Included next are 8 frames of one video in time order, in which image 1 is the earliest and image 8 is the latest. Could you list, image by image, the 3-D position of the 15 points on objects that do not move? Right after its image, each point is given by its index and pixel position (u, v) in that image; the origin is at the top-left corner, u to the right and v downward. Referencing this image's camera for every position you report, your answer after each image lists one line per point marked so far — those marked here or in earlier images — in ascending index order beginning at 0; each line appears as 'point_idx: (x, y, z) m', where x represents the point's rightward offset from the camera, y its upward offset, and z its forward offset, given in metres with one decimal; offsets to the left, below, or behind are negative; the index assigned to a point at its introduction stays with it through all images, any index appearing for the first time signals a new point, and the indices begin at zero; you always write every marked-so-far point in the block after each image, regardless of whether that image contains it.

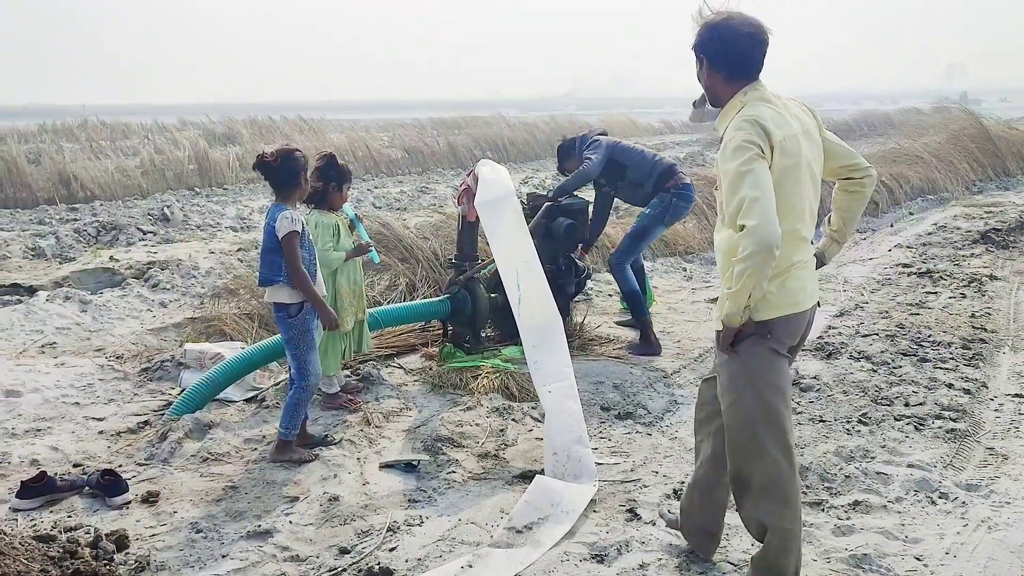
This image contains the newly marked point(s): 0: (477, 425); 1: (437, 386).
0: (-0.2, -0.7, +4.3) m
1: (-0.4, -0.6, +4.9) m
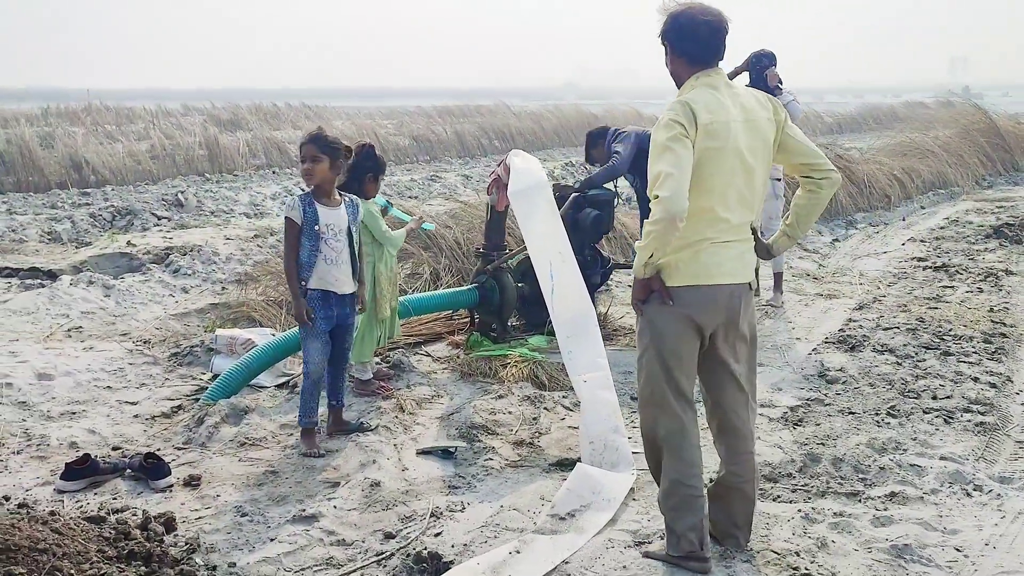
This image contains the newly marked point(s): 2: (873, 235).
0: (0.0, -0.7, +4.3) m
1: (-0.3, -0.5, +4.9) m
2: (+4.5, +0.8, +10.3) m
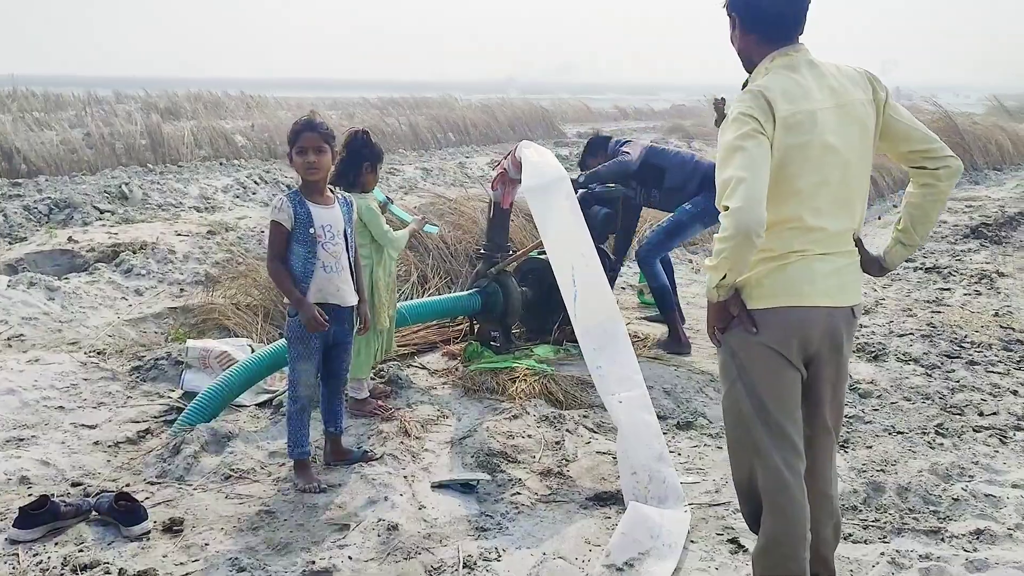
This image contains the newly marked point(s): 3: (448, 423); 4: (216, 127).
0: (+0.1, -0.7, +3.9) m
1: (-0.2, -0.5, +4.5) m
2: (+4.2, +0.8, +10.1) m
3: (-0.3, -0.7, +4.1) m
4: (-5.3, +2.9, +14.9) m
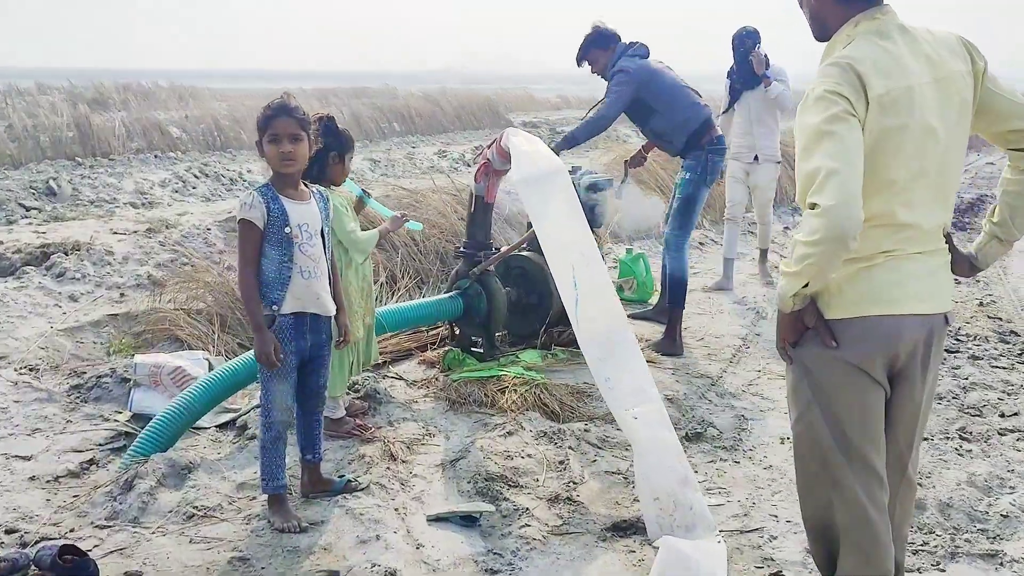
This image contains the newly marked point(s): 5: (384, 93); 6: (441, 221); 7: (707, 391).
0: (+0.1, -0.7, +3.5) m
1: (-0.3, -0.6, +4.1) m
2: (+3.7, +0.9, +10.0) m
3: (-0.3, -0.7, +3.7) m
4: (-6.1, +2.9, +14.0) m
5: (-3.0, +4.6, +19.5) m
6: (-0.5, +0.5, +6.3) m
7: (+1.0, -0.5, +4.3) m
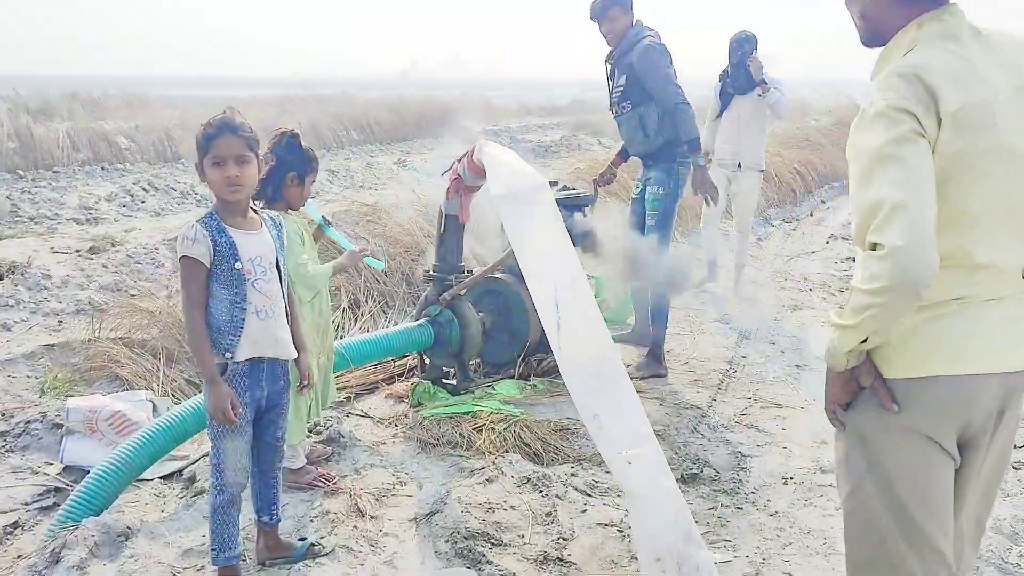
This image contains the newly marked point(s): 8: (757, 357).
0: (0.0, -0.8, +3.2) m
1: (-0.4, -0.7, +3.7) m
2: (+3.3, +0.8, +9.8) m
3: (-0.4, -0.8, +3.3) m
4: (-6.7, +2.6, +13.4) m
5: (-3.9, +4.3, +19.0) m
6: (-0.8, +0.3, +5.9) m
7: (+0.9, -0.6, +4.0) m
8: (+1.5, -0.4, +5.0) m
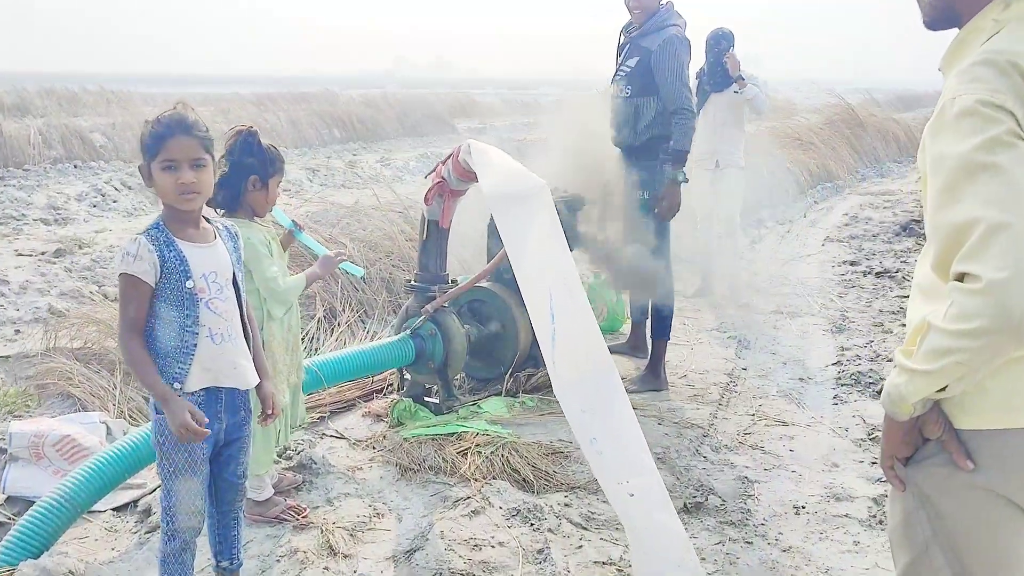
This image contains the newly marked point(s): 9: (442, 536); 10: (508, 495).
0: (0.0, -0.9, +2.9) m
1: (-0.4, -0.7, +3.4) m
2: (+3.1, +0.7, +9.6) m
3: (-0.5, -0.9, +3.0) m
4: (-7.0, +2.6, +13.0) m
5: (-4.2, +4.3, +18.7) m
6: (-0.8, +0.3, +5.6) m
7: (+0.8, -0.7, +3.7) m
8: (+1.4, -0.5, +4.8) m
9: (-0.2, -0.9, +2.9) m
10: (0.0, -0.8, +3.2) m
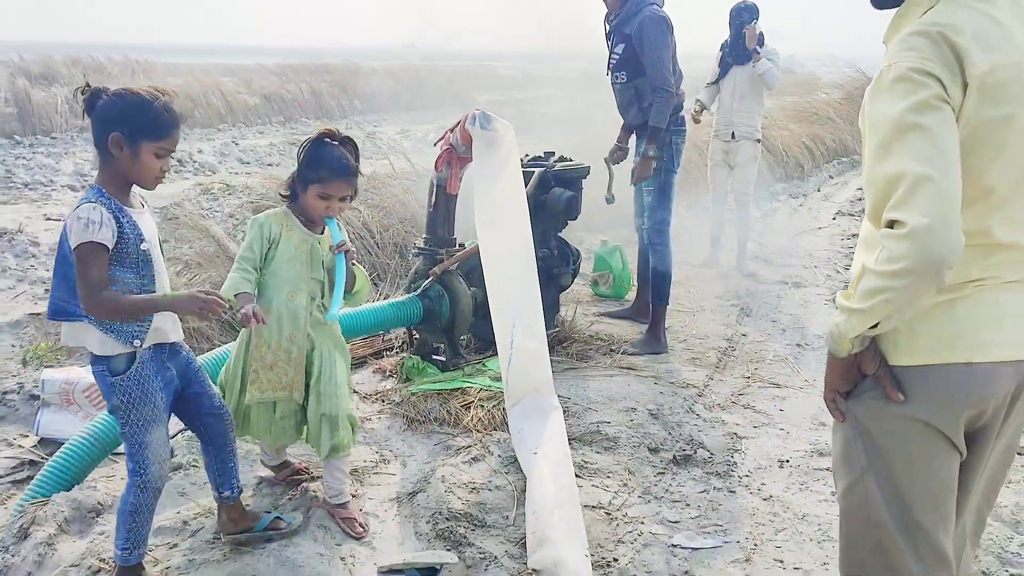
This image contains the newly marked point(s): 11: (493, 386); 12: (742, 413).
0: (-0.1, -0.7, +3.1) m
1: (-0.4, -0.6, +3.6) m
2: (+3.3, +1.1, +9.6) m
3: (-0.5, -0.7, +3.2) m
4: (-6.7, +3.1, +13.2) m
5: (-3.8, +4.9, +18.8) m
6: (-0.8, +0.5, +5.8) m
7: (+0.8, -0.5, +3.8) m
8: (+1.4, -0.3, +4.9) m
9: (-0.3, -0.7, +3.1) m
10: (0.0, -0.6, +3.4) m
11: (-0.1, -0.5, +3.8) m
12: (+1.1, -0.6, +3.8) m
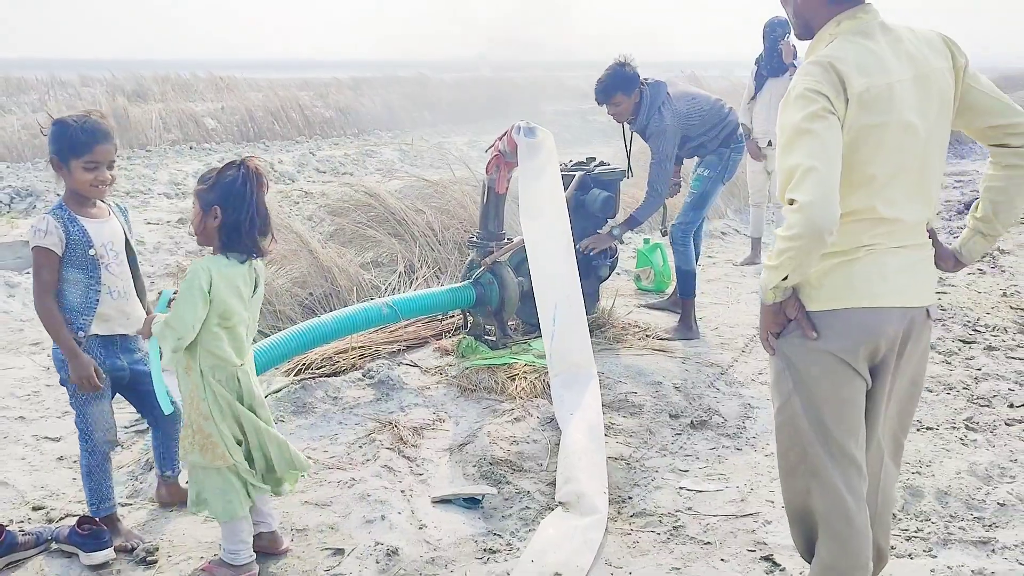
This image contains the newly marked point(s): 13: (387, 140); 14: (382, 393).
0: (+0.1, -0.7, +3.6) m
1: (-0.2, -0.5, +4.2) m
2: (+4.0, +1.0, +9.9) m
3: (-0.3, -0.6, +3.8) m
4: (-5.6, +3.1, +14.3) m
5: (-2.3, +4.8, +19.6) m
6: (-0.4, +0.6, +6.4) m
7: (+1.0, -0.5, +4.3) m
8: (+1.7, -0.2, +5.3) m
9: (-0.1, -0.6, +3.7) m
10: (+0.2, -0.6, +3.9) m
11: (+0.1, -0.4, +4.4) m
12: (+1.3, -0.5, +4.2) m
13: (-2.0, +2.4, +13.7) m
14: (-0.6, -0.5, +4.1) m
